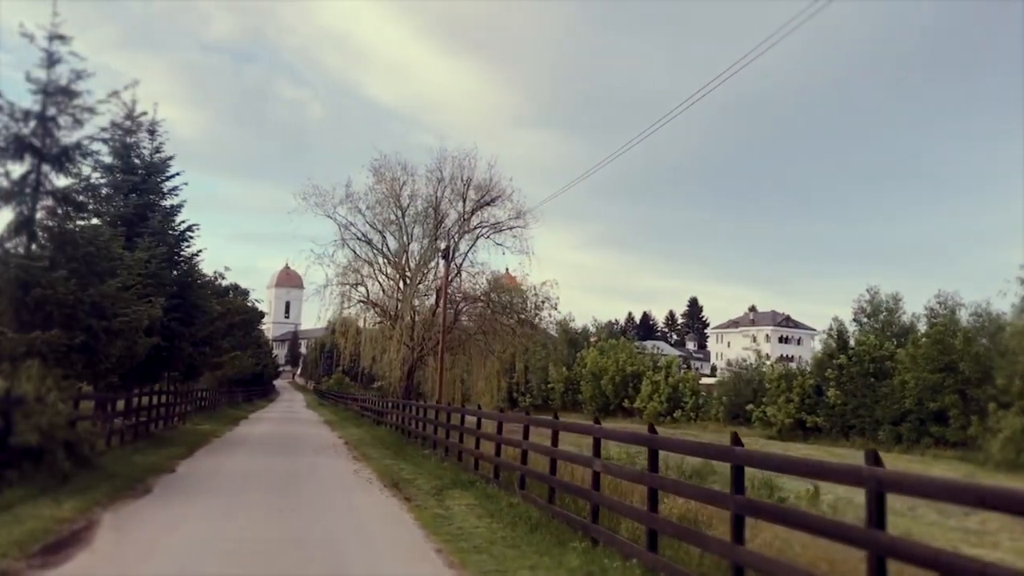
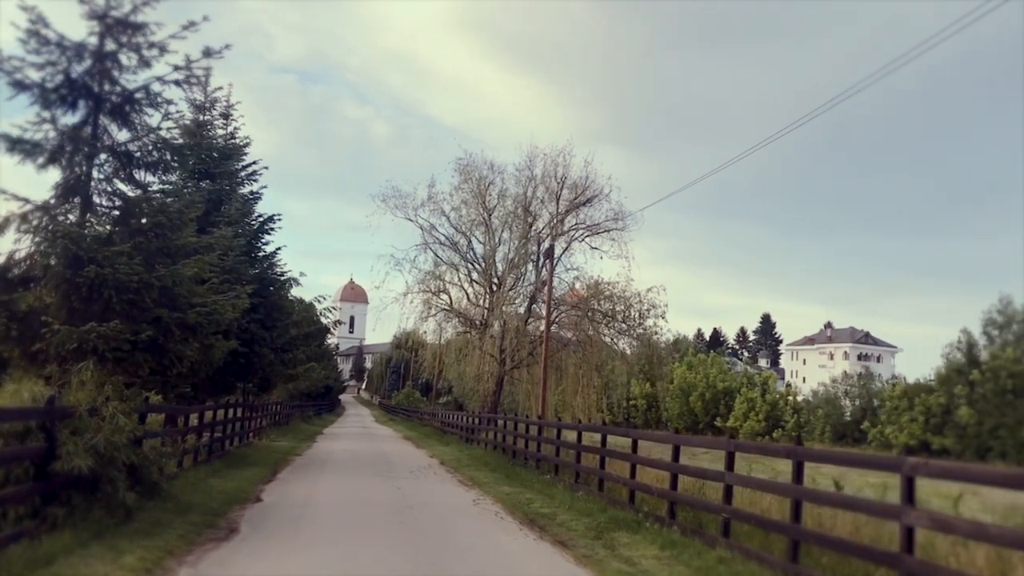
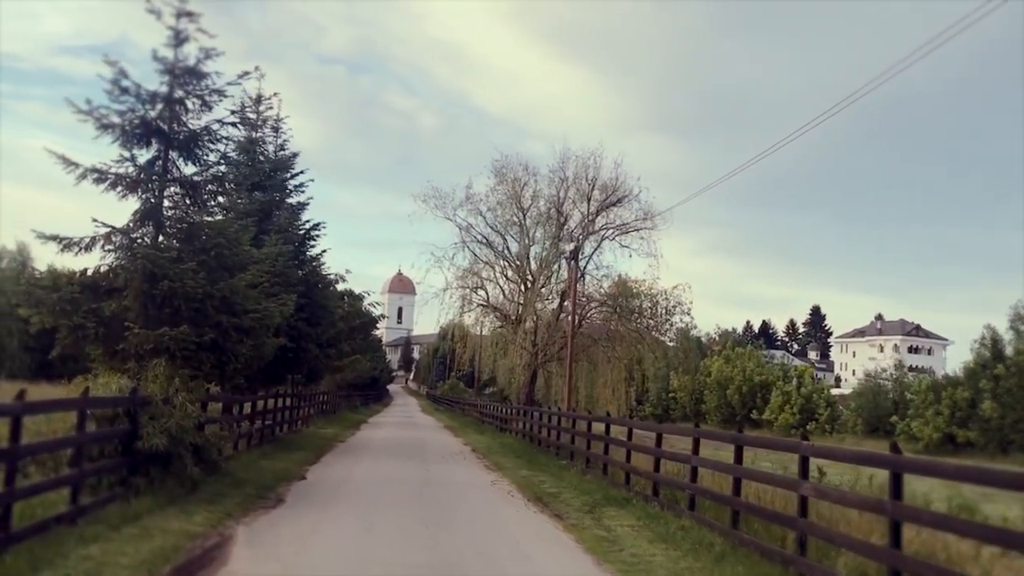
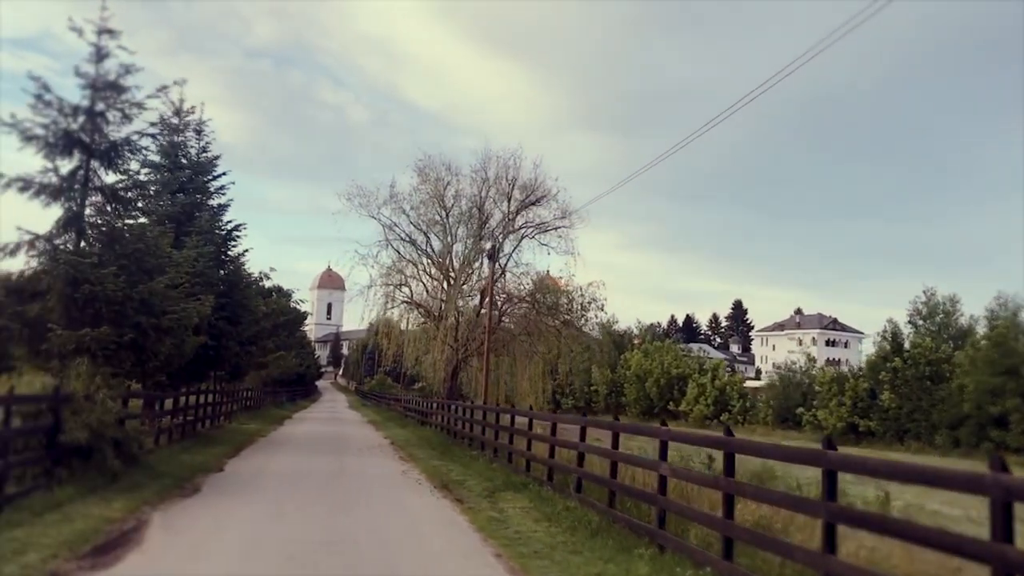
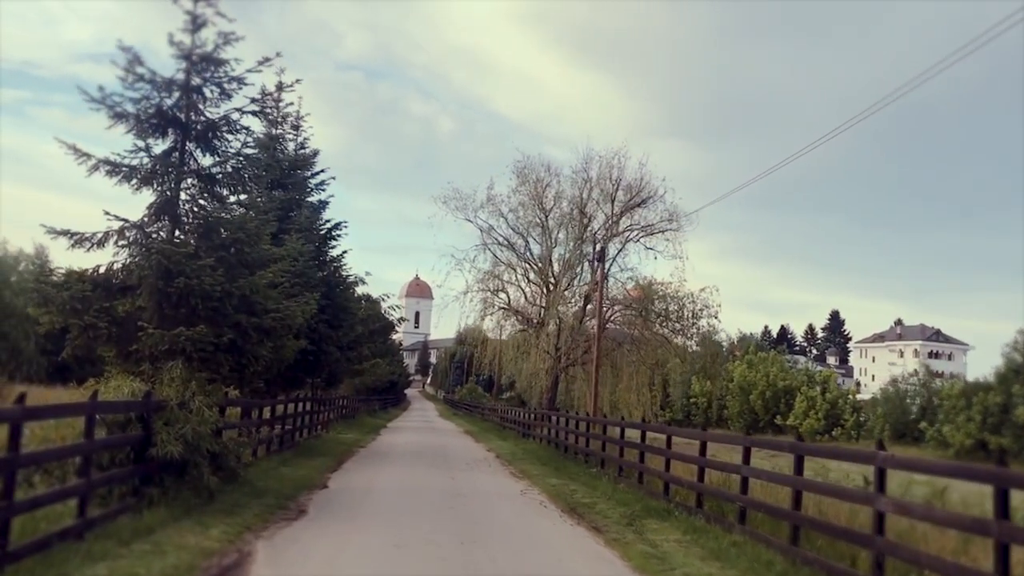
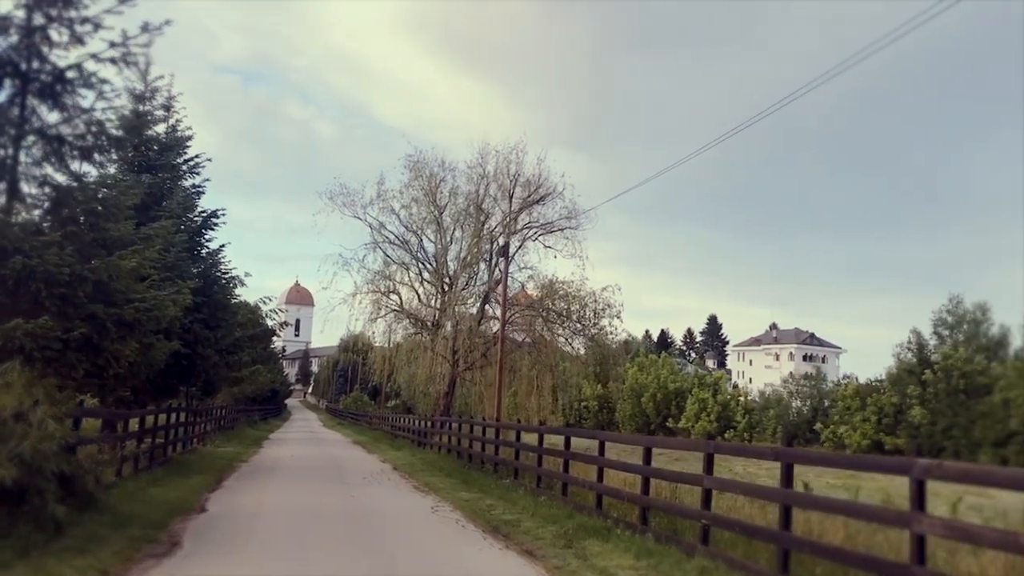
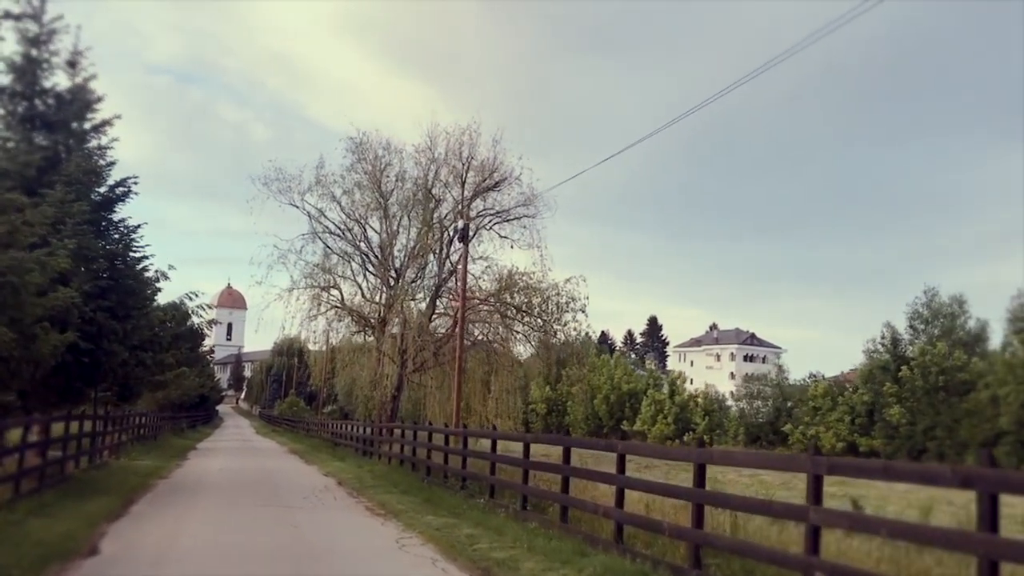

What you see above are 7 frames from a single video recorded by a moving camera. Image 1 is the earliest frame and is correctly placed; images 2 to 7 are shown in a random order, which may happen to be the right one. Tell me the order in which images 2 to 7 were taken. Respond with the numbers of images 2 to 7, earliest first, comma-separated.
4, 3, 5, 2, 6, 7
